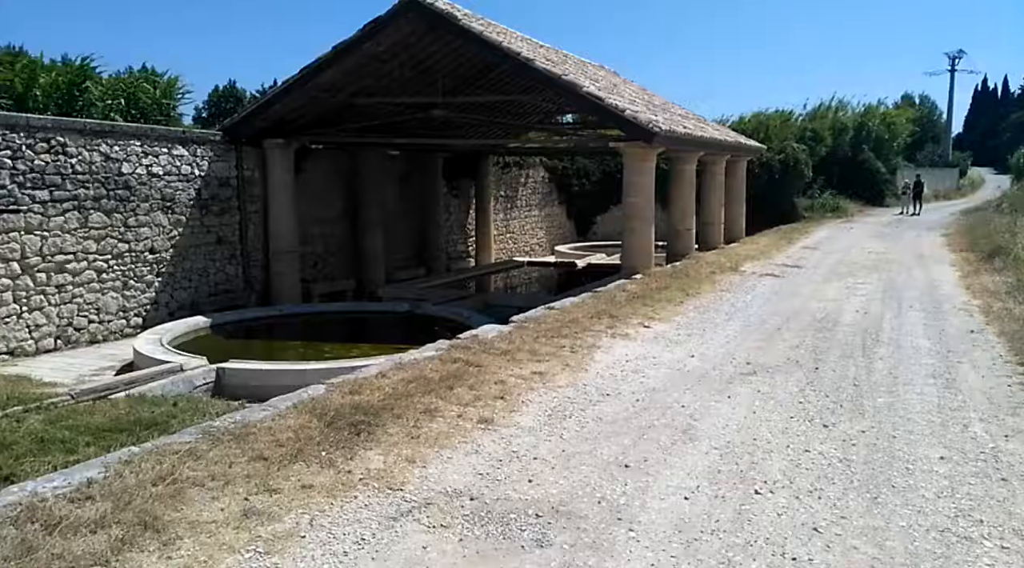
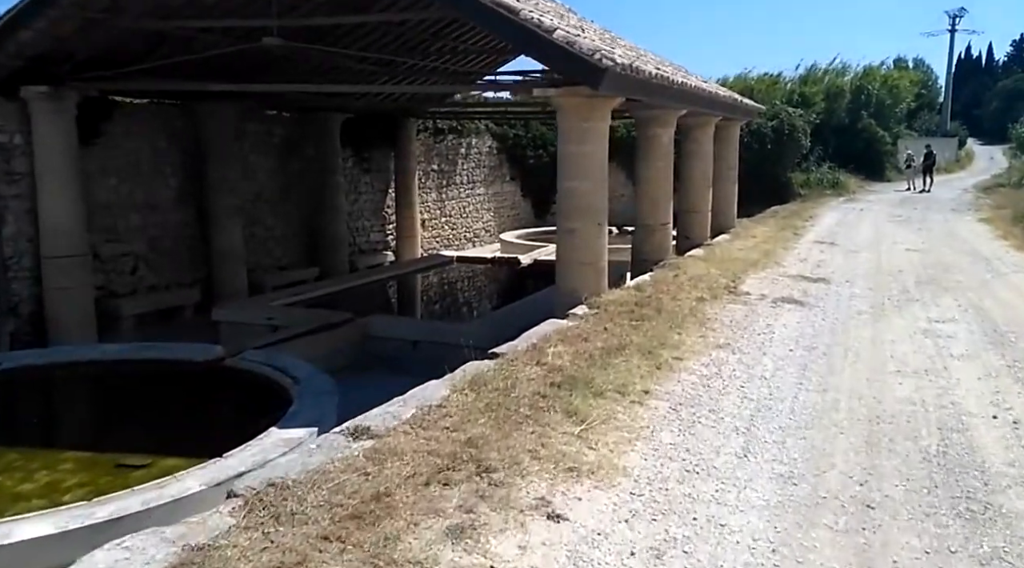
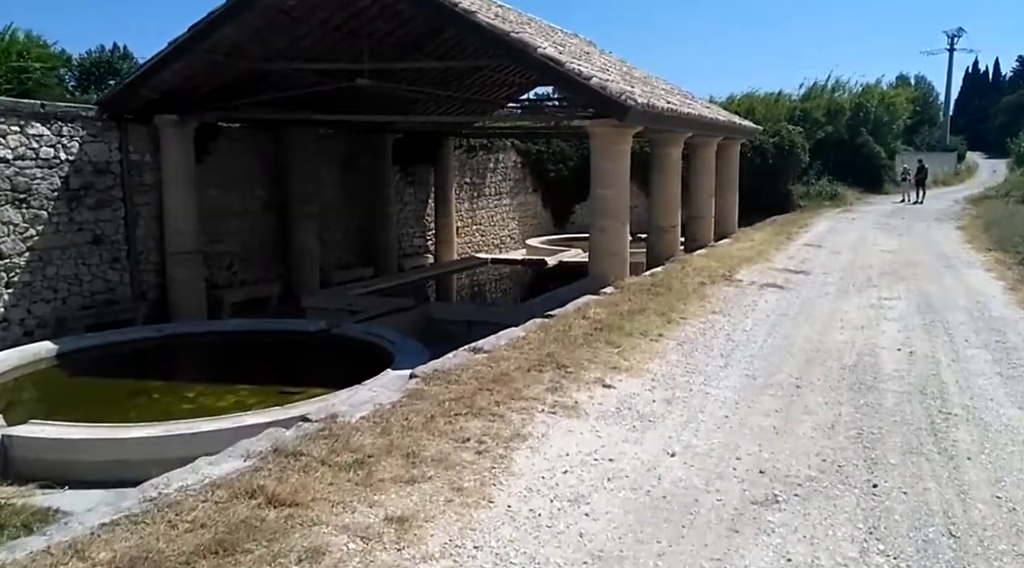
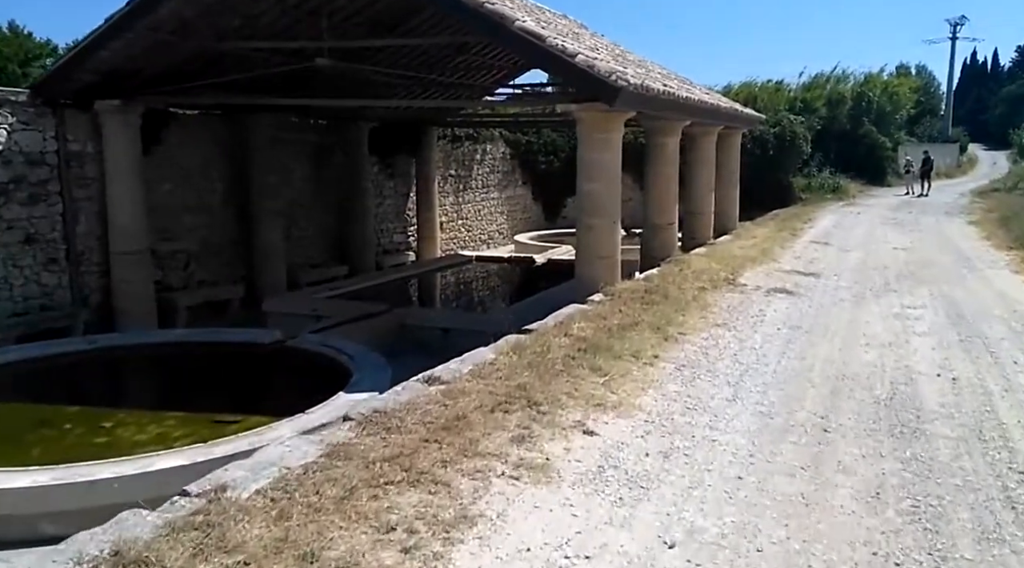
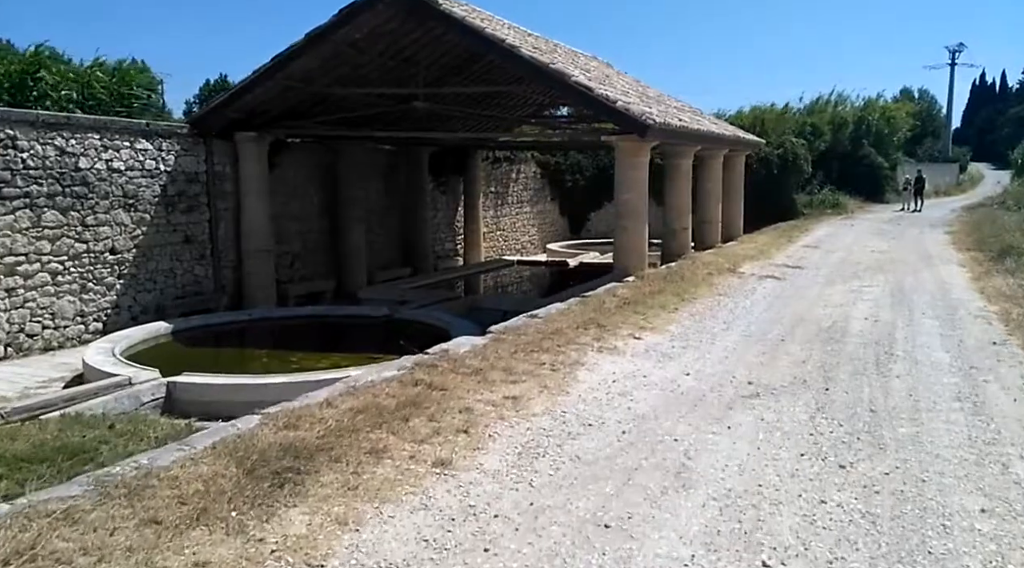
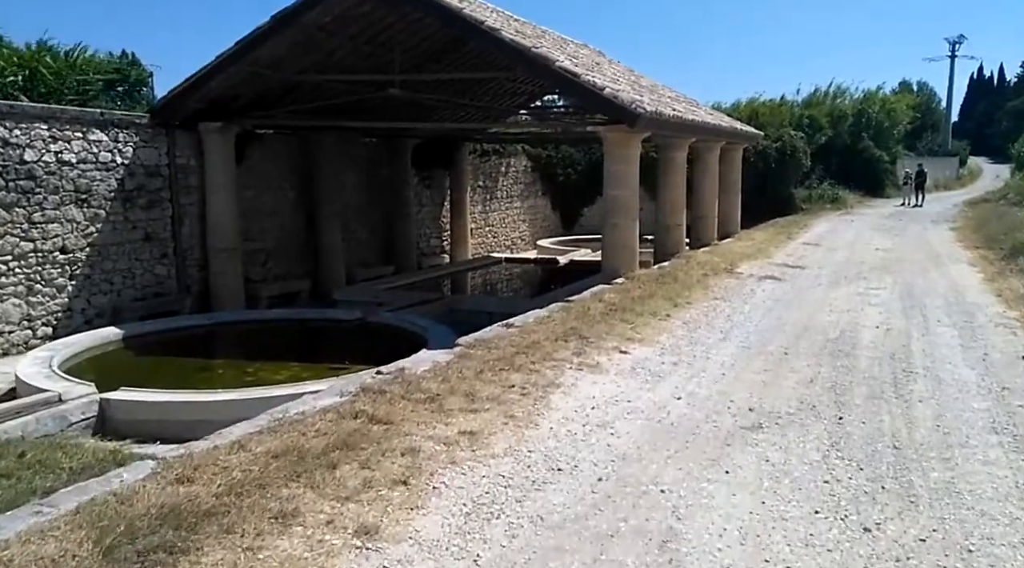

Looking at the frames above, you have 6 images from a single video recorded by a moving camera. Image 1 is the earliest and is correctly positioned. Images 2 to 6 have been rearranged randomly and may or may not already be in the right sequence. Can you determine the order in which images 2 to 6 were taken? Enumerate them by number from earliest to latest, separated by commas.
5, 6, 3, 4, 2
